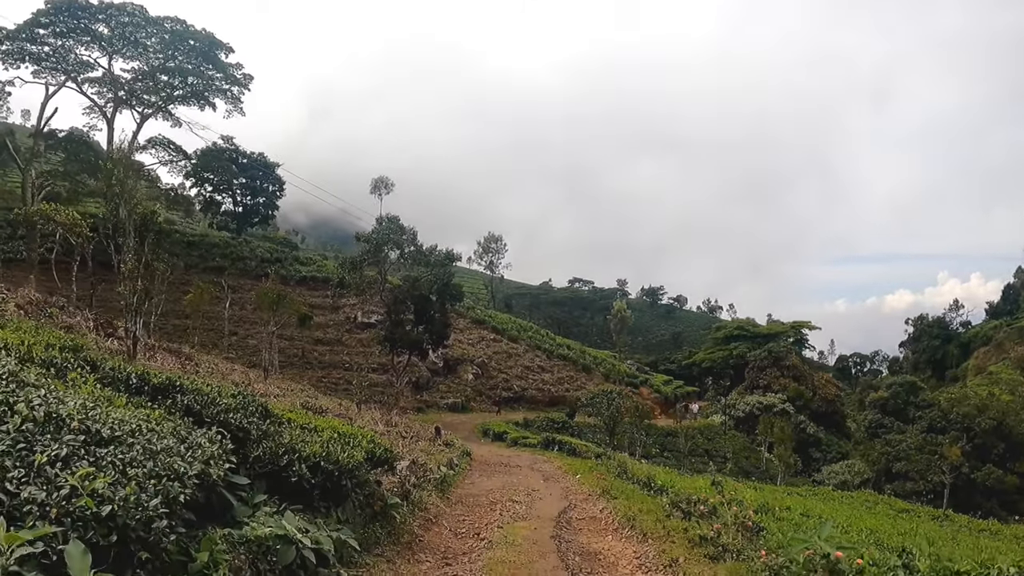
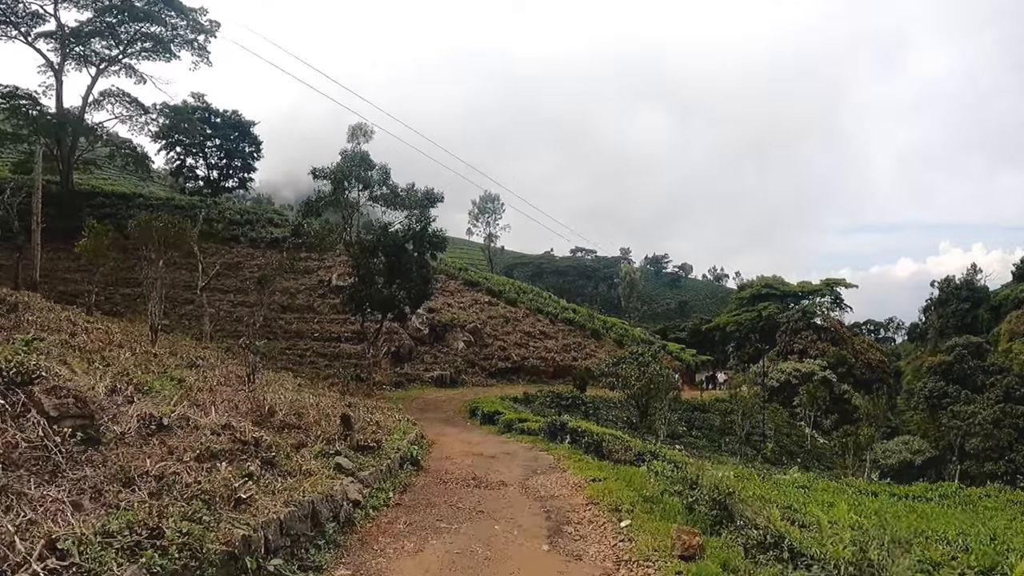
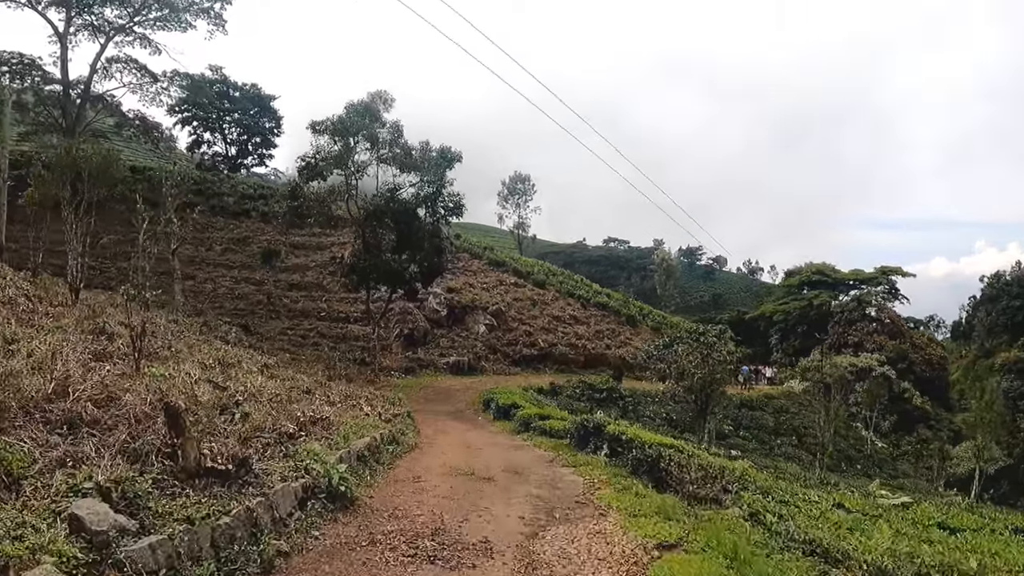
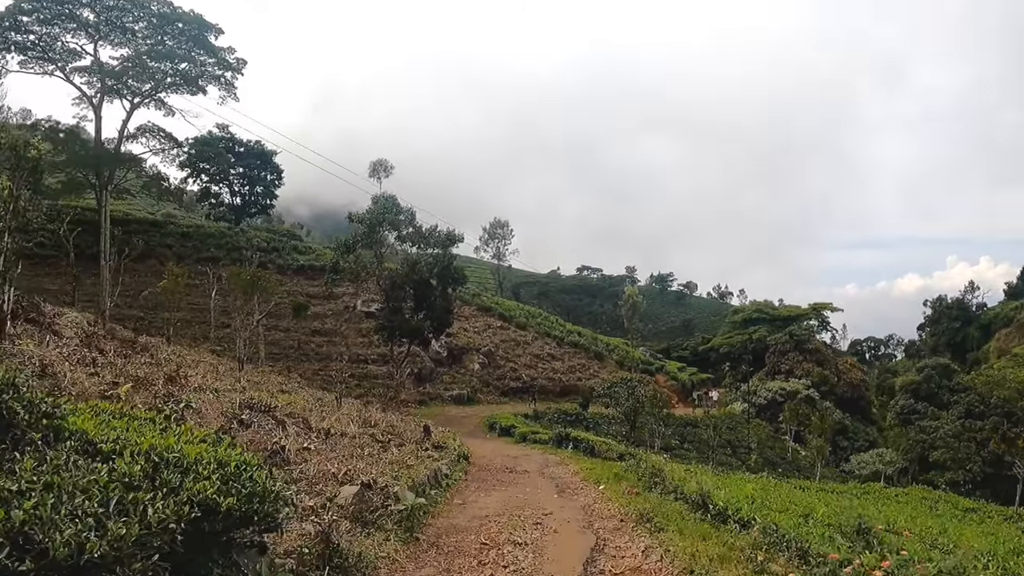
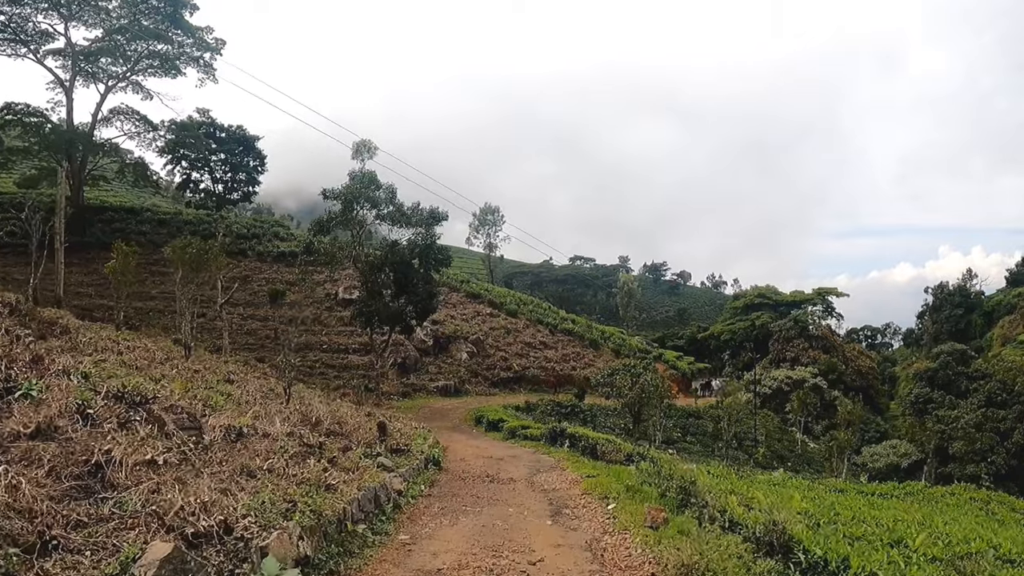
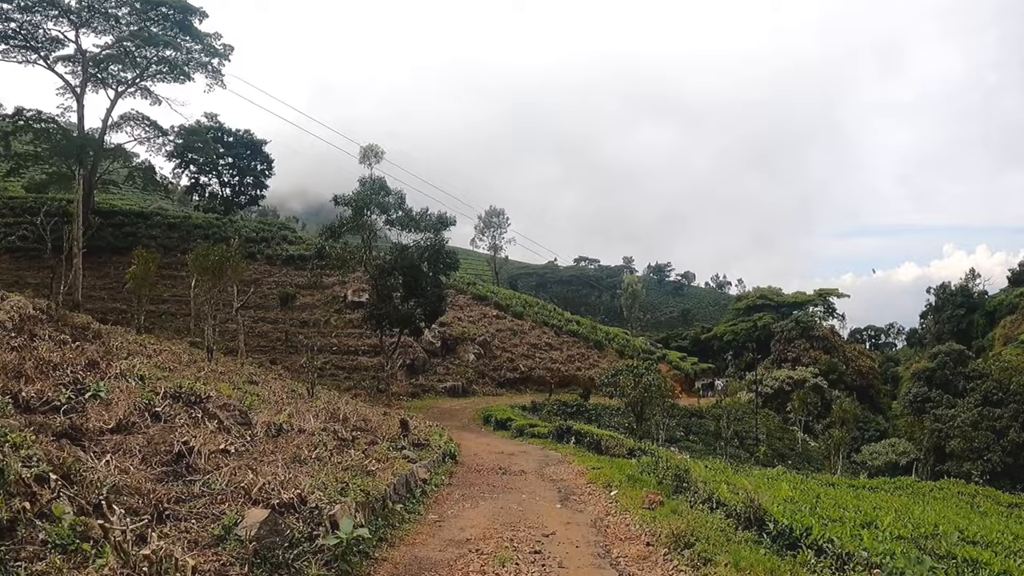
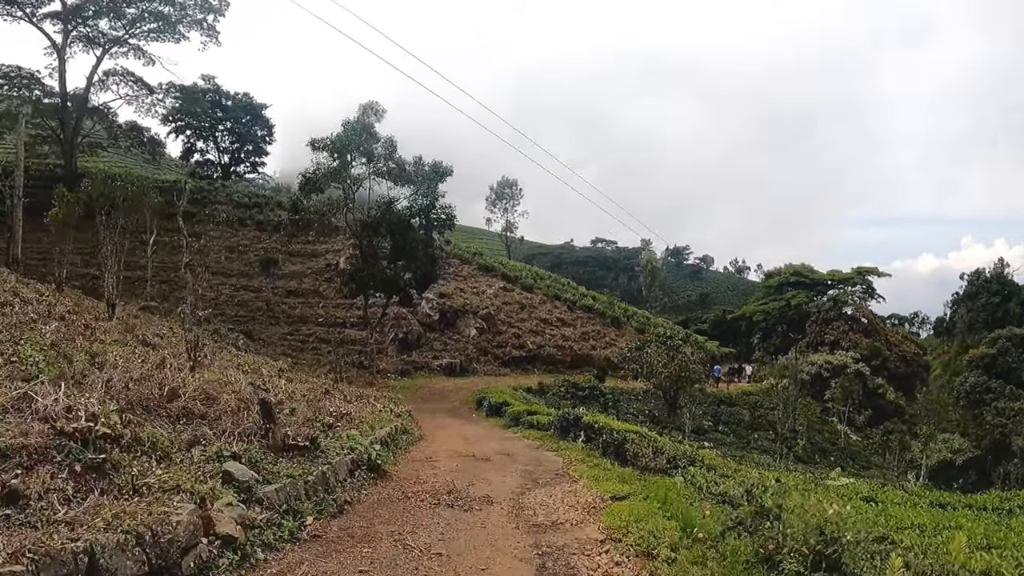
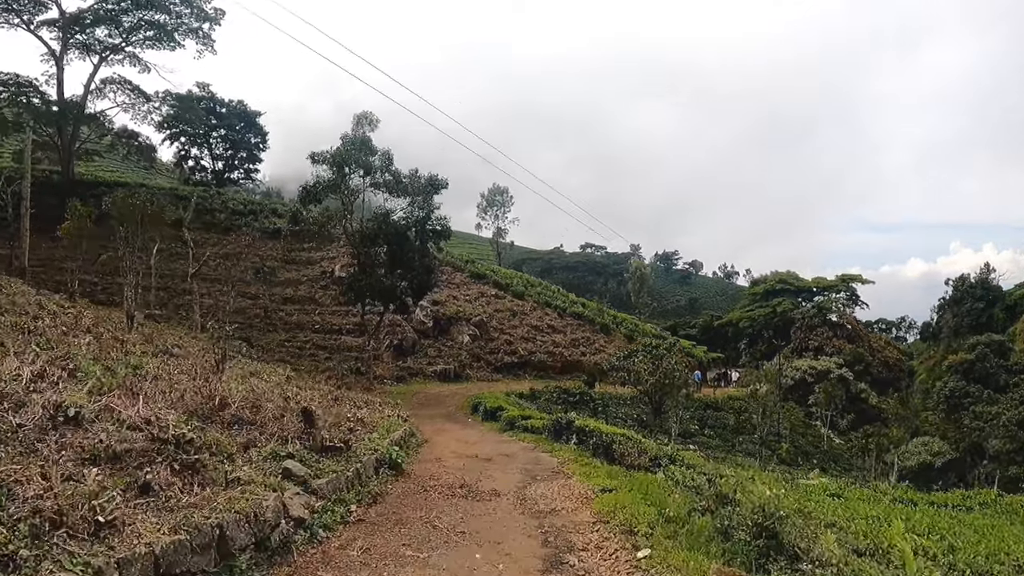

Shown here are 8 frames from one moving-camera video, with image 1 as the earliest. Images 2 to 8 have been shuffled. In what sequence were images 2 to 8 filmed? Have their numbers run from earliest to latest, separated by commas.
4, 6, 5, 2, 8, 7, 3
